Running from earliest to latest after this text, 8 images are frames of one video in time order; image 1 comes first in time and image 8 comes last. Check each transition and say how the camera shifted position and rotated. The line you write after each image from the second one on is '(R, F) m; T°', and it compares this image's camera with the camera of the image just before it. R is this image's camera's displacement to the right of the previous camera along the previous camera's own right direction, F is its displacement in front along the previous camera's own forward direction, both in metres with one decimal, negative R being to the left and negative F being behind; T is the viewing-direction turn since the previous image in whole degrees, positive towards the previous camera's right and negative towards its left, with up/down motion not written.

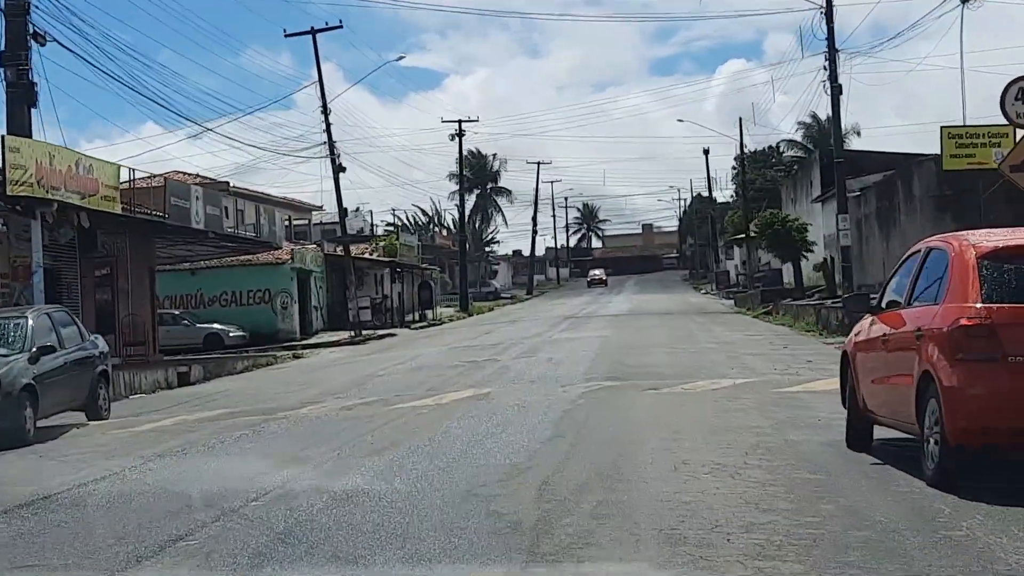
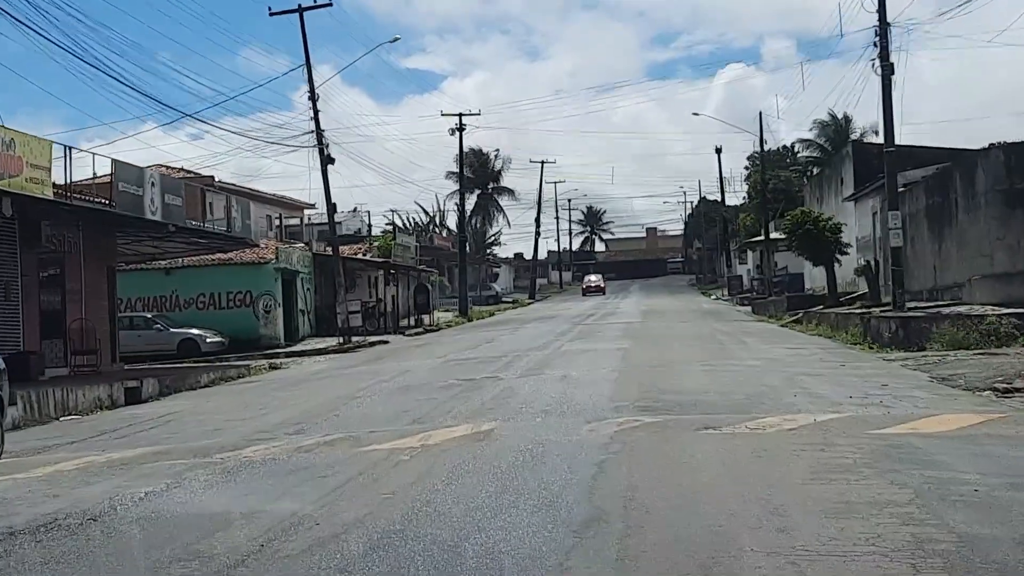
(-0.1, +3.8) m; 0°
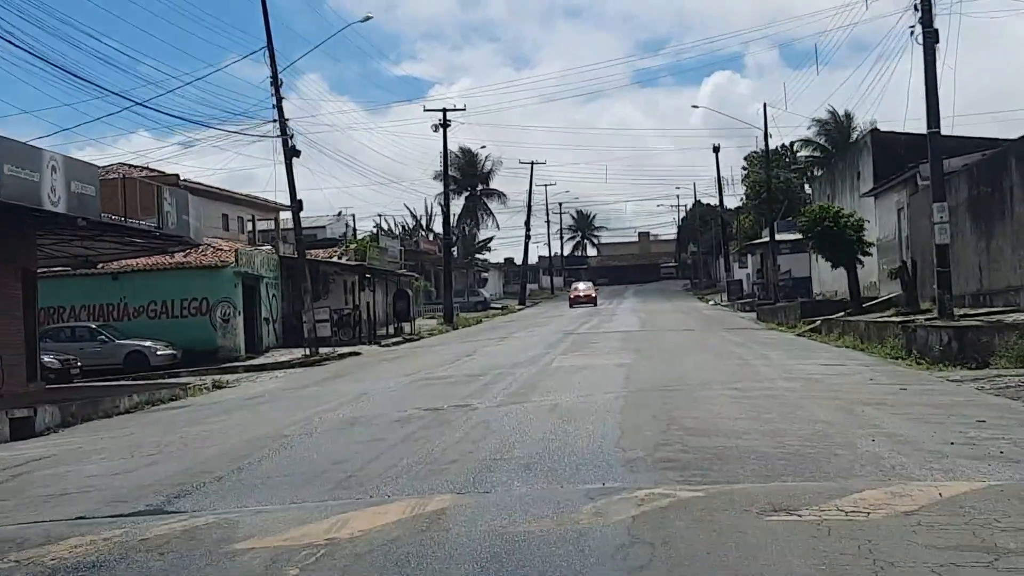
(+0.2, +4.1) m; 0°
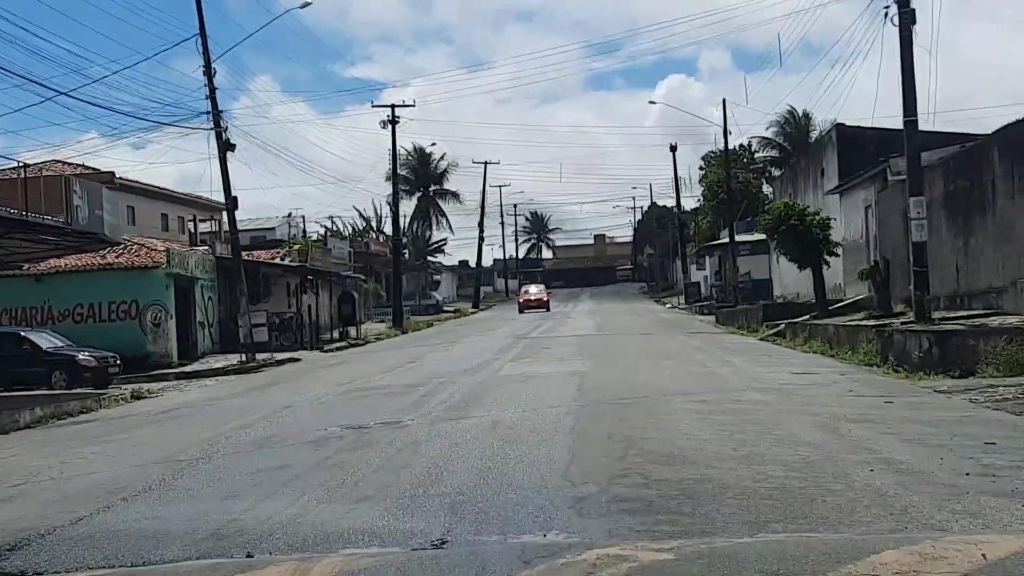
(+0.2, +1.9) m; +2°
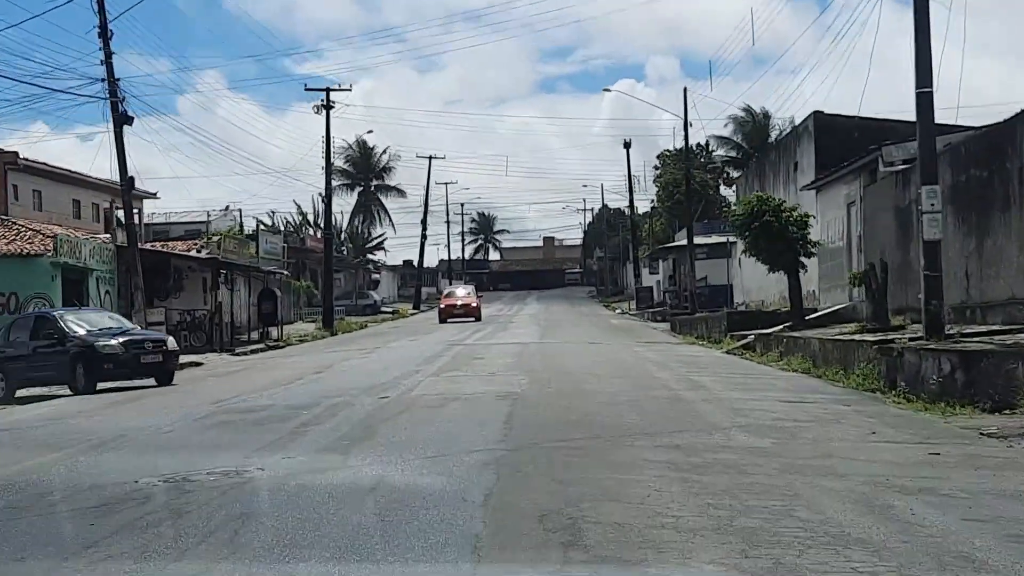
(+0.3, +4.2) m; +2°
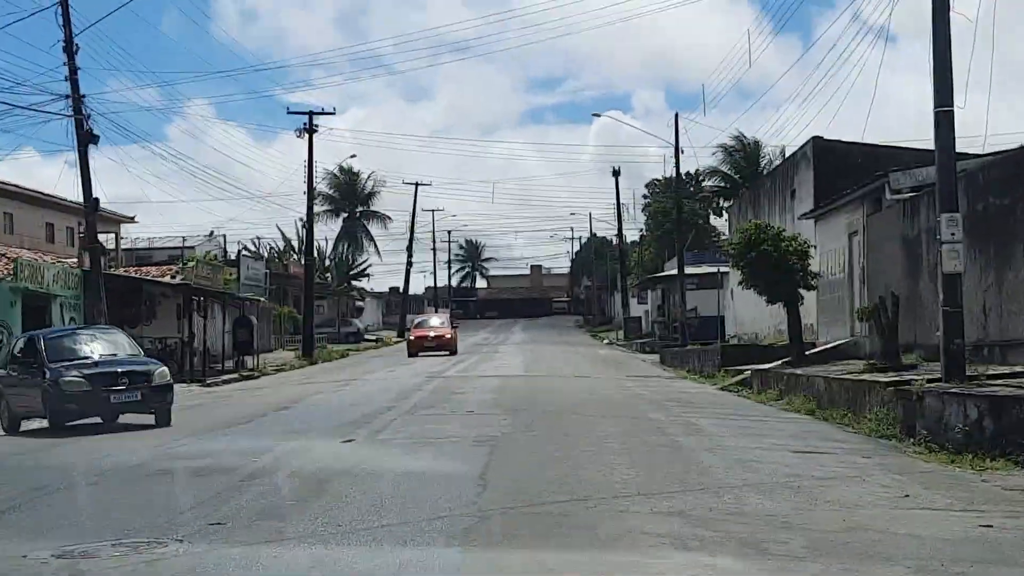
(+0.1, +1.6) m; 0°
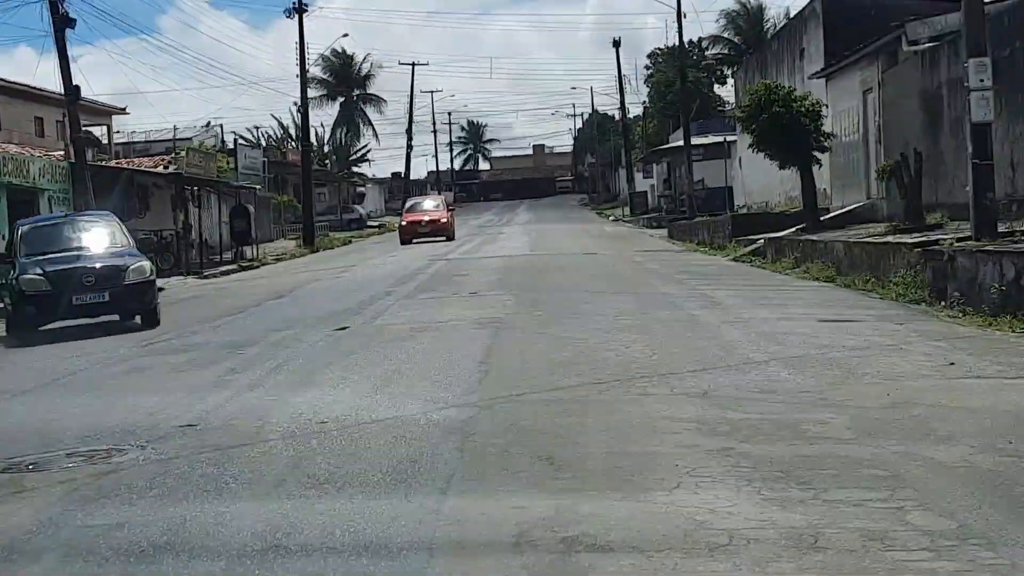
(0.0, +1.0) m; 0°
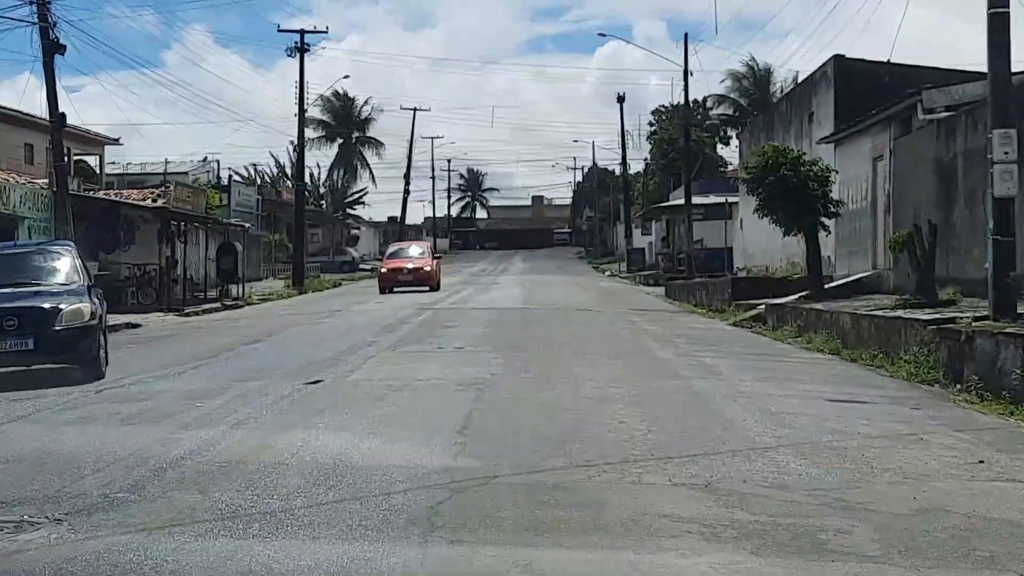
(0.0, +0.9) m; 0°
